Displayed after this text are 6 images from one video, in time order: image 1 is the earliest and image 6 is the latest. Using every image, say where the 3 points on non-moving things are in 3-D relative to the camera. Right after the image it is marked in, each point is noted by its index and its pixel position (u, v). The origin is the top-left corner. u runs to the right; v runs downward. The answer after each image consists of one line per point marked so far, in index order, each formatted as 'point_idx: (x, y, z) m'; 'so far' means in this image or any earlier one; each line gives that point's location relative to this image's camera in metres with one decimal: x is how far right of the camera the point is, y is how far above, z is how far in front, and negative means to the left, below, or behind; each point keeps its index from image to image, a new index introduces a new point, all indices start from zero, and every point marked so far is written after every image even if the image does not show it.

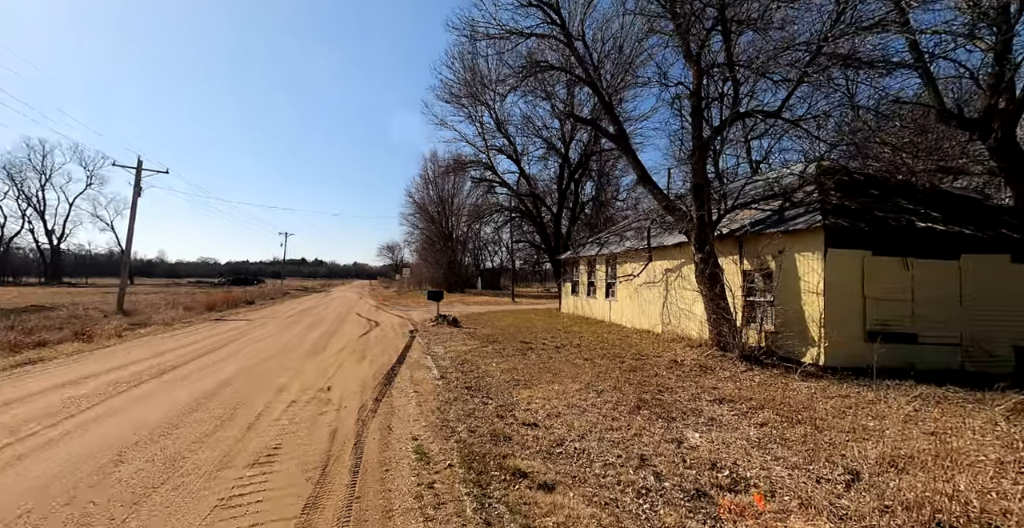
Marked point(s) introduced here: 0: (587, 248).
0: (+3.0, +0.6, +17.3) m
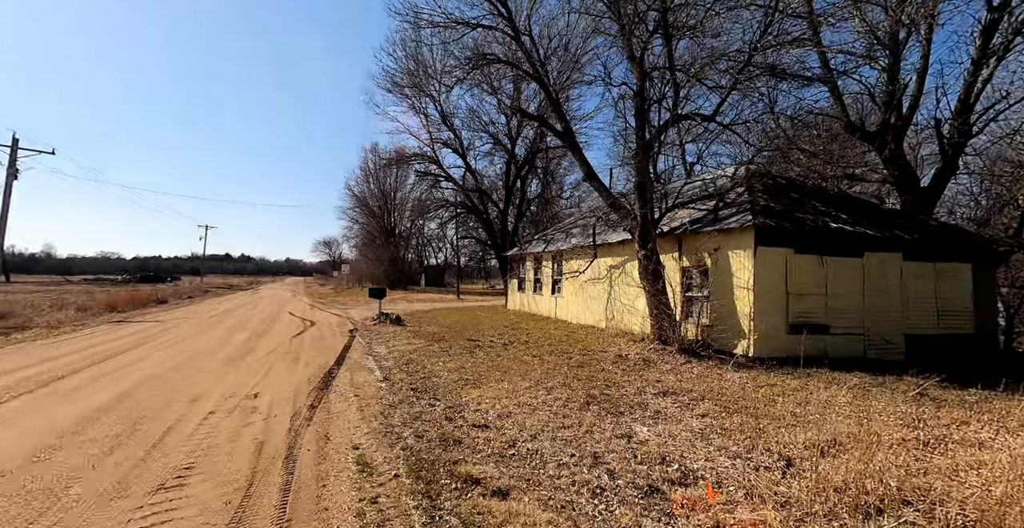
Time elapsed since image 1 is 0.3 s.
0: (+0.9, +0.7, +17.4) m
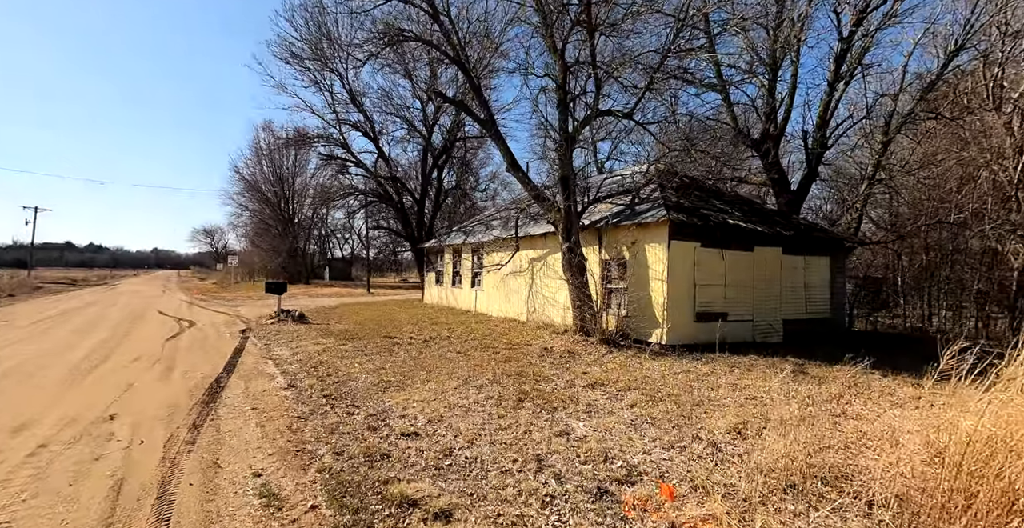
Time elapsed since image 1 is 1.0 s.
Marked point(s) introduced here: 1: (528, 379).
0: (-2.2, +1.0, +16.9) m
1: (+0.2, -1.7, +6.9) m
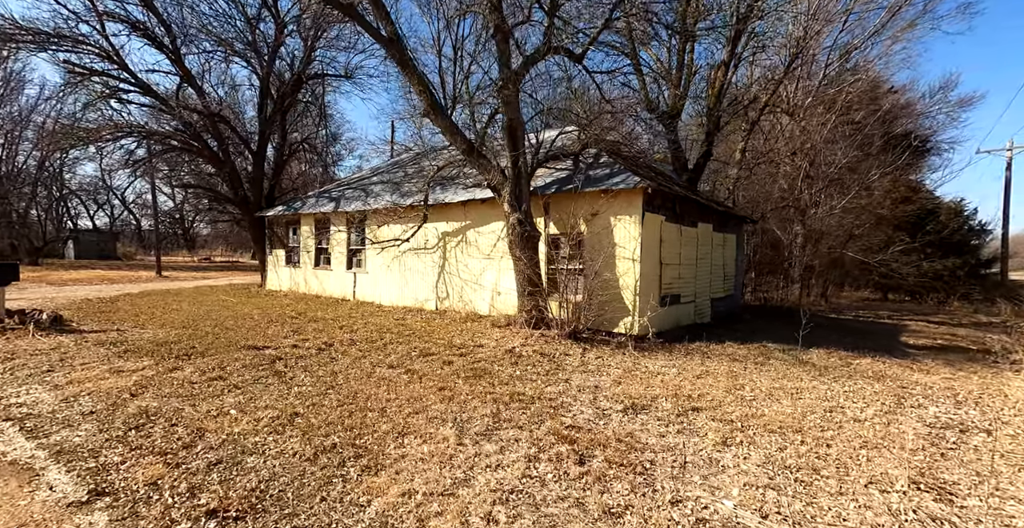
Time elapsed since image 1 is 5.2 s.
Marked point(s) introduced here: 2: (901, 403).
0: (-5.7, +1.7, +12.9) m
1: (+0.3, -1.5, +4.6) m
2: (+3.9, -1.4, +4.8) m
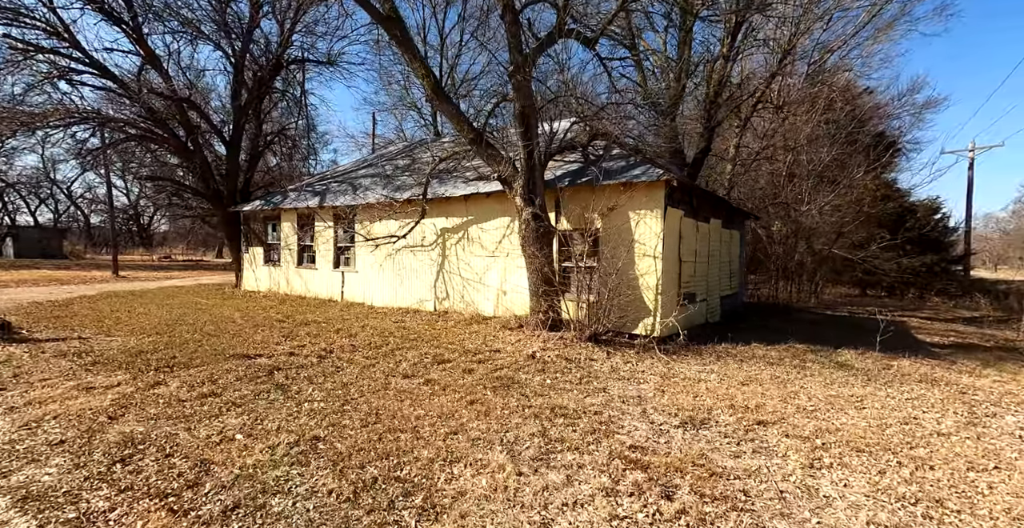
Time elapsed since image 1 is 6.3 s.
0: (-5.8, +1.8, +12.0) m
1: (+0.7, -1.4, +4.1) m
2: (+4.3, -1.4, +4.5) m
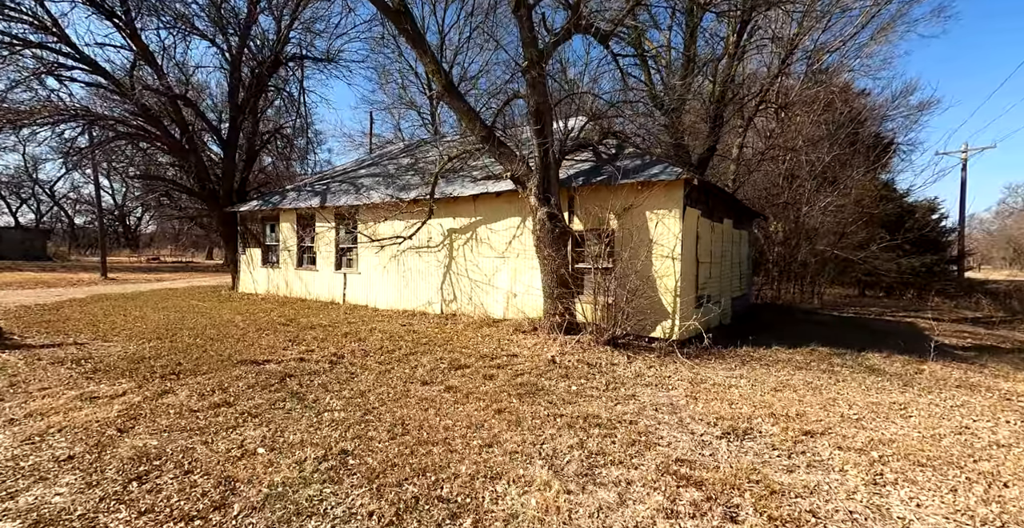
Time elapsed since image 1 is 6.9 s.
0: (-5.6, +1.7, +11.7) m
1: (+1.0, -1.5, +3.9) m
2: (+4.6, -1.4, +4.4) m
